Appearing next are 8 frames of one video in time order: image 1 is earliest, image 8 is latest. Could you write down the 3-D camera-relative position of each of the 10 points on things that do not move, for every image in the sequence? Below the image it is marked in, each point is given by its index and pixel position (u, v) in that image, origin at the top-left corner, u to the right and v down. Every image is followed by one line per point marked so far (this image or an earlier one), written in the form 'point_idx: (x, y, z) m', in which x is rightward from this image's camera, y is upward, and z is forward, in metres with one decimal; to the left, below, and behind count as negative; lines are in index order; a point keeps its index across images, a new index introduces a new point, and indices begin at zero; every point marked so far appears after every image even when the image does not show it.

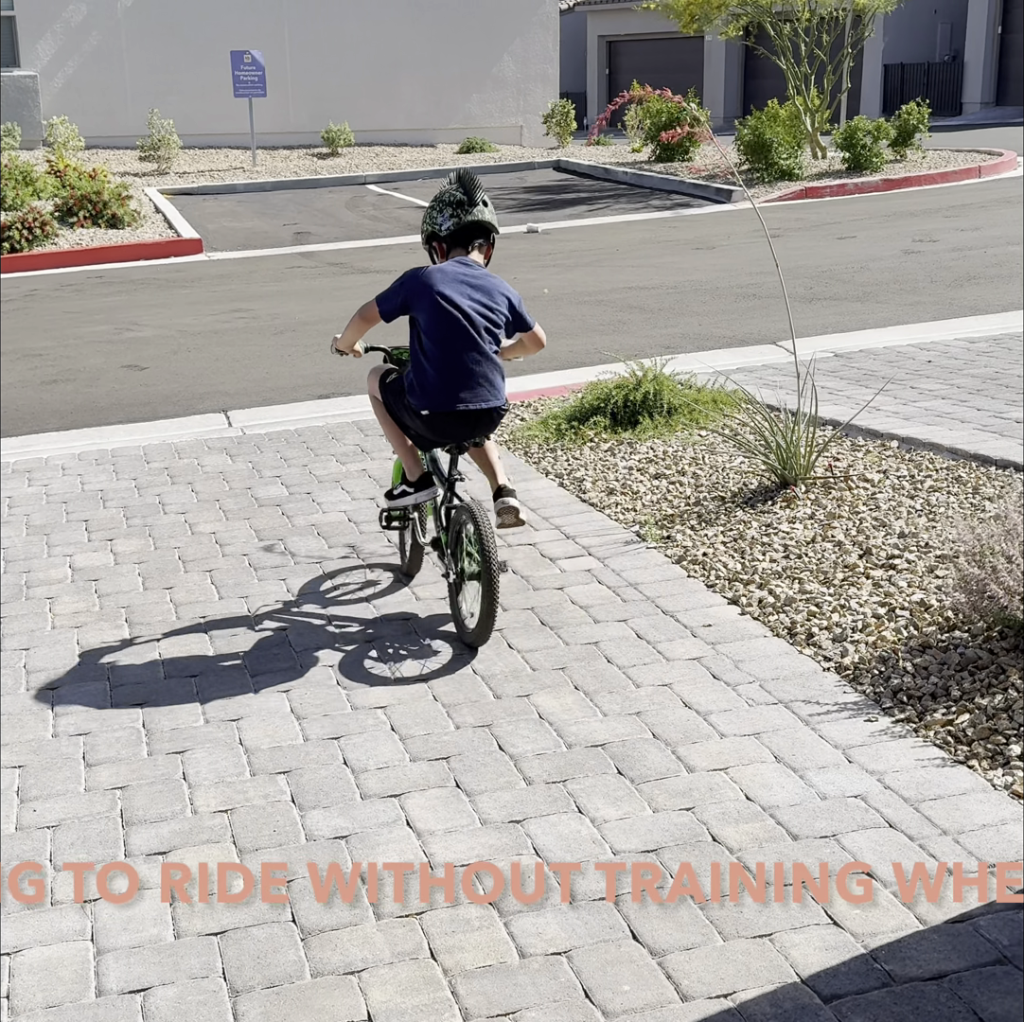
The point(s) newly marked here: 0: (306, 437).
0: (-1.3, +0.5, +8.0) m
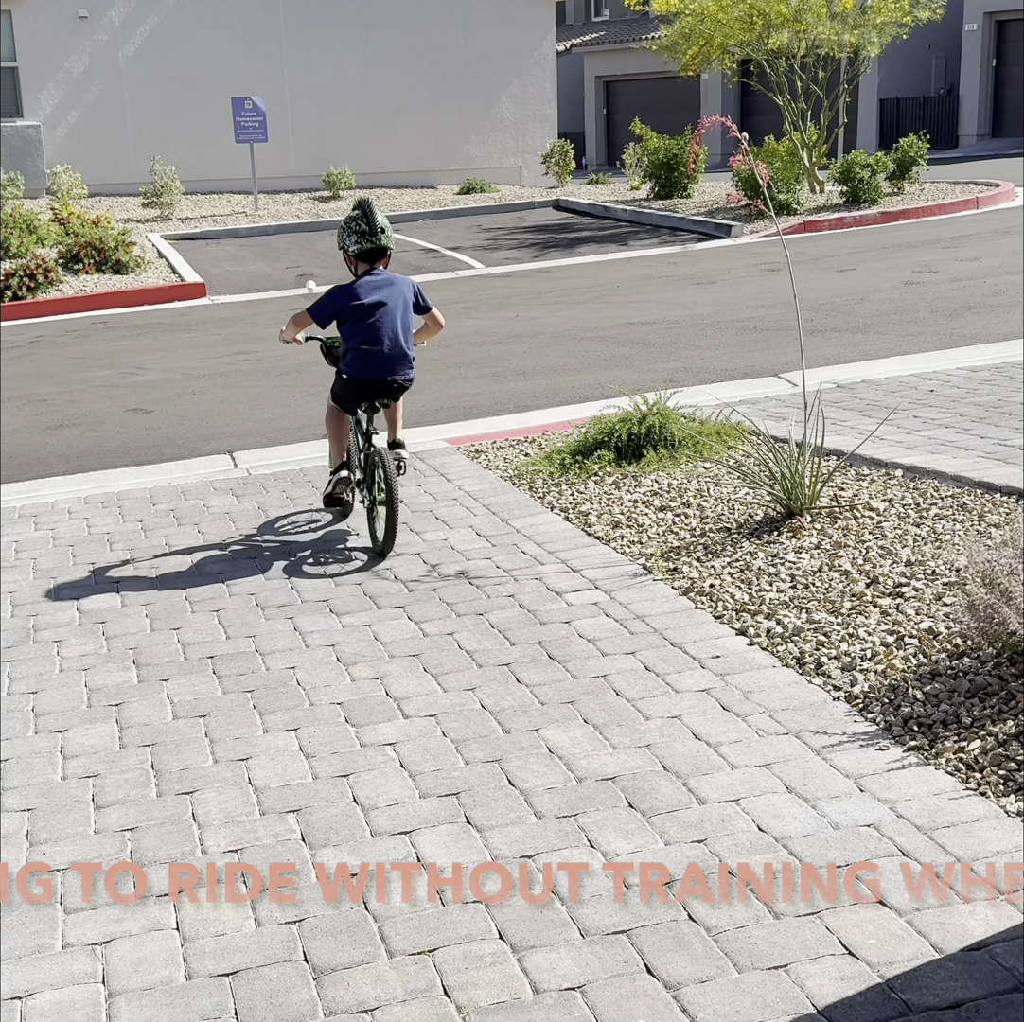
0: (-1.2, +0.2, +8.0) m
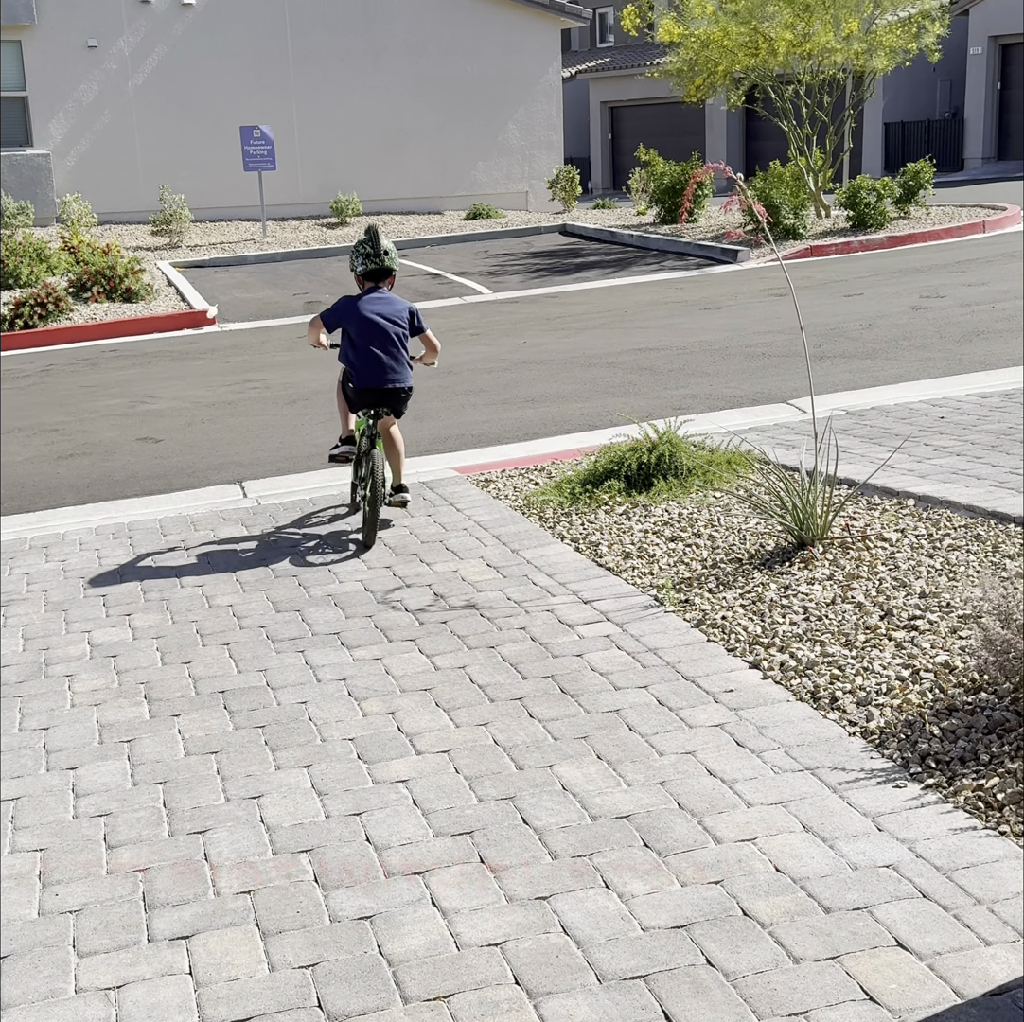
0: (-1.2, 0.0, +8.0) m
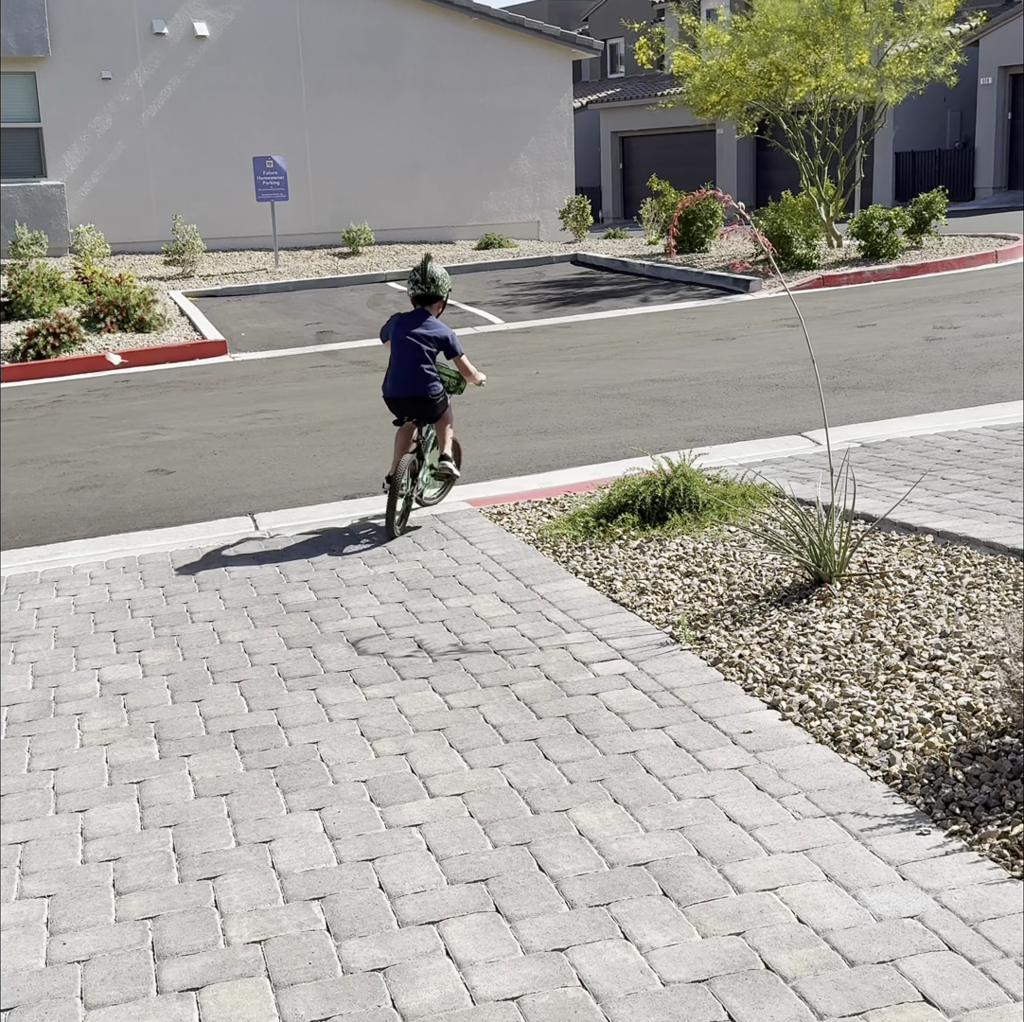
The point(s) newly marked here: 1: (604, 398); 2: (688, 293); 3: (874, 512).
0: (-1.1, -0.2, +8.0) m
1: (+0.8, +1.0, +12.0) m
2: (+2.6, +3.2, +19.3) m
3: (+1.9, 0.0, +6.9) m
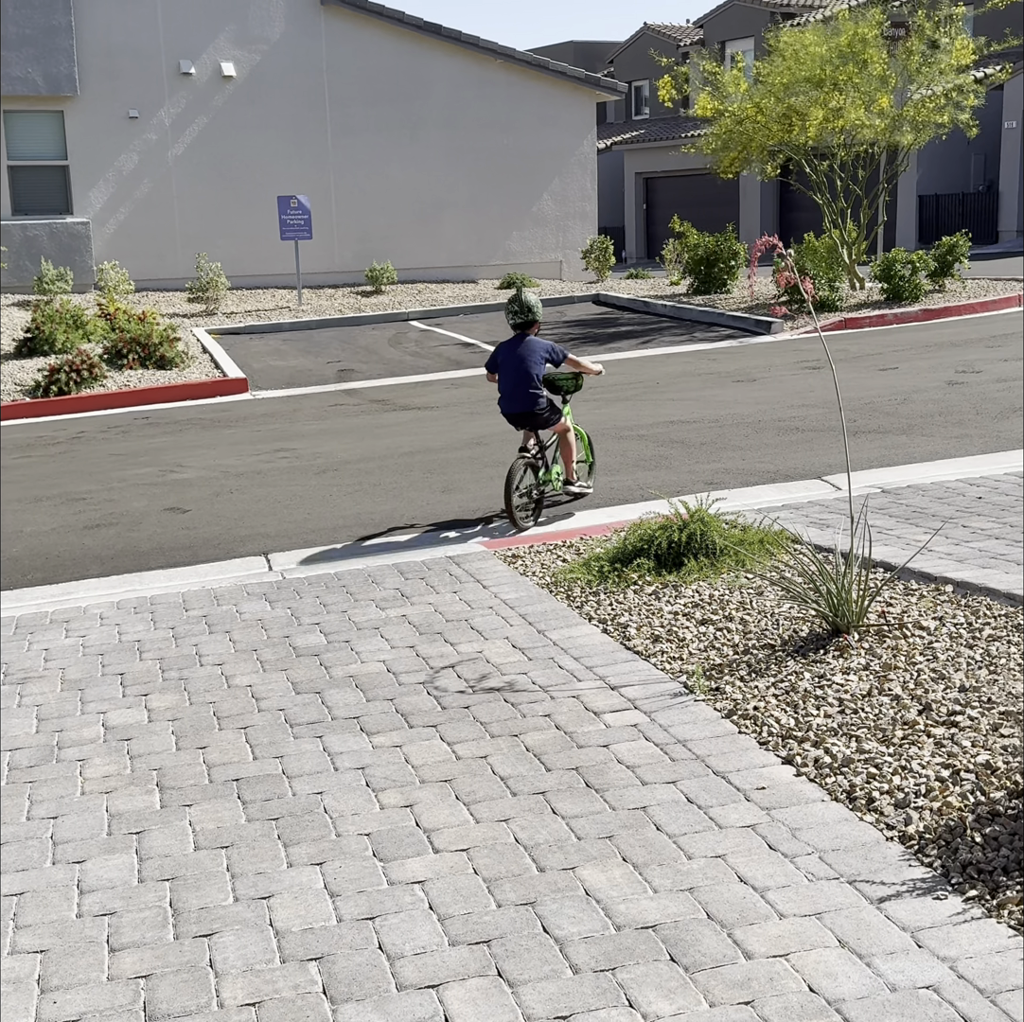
0: (-1.0, -0.4, +7.9) m
1: (+1.0, +0.6, +11.9) m
2: (+2.9, +2.6, +19.2) m
3: (+2.0, -0.3, +6.8) m
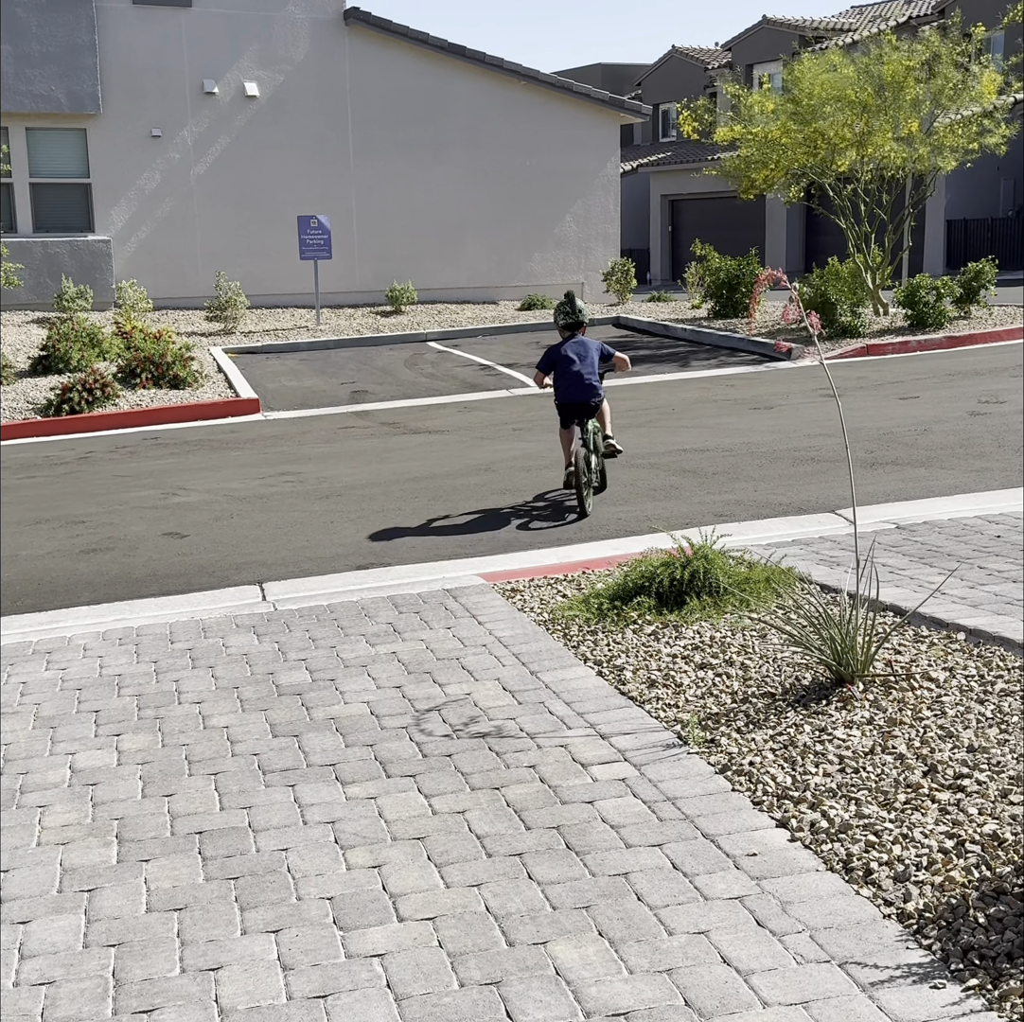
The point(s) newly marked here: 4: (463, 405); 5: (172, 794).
0: (-1.0, -0.6, +7.7) m
1: (+1.1, +0.4, +11.6) m
2: (+3.1, +2.2, +19.0) m
3: (+2.0, -0.5, +6.5) m
4: (-0.6, +1.4, +16.7) m
5: (-1.3, -1.1, +5.0) m
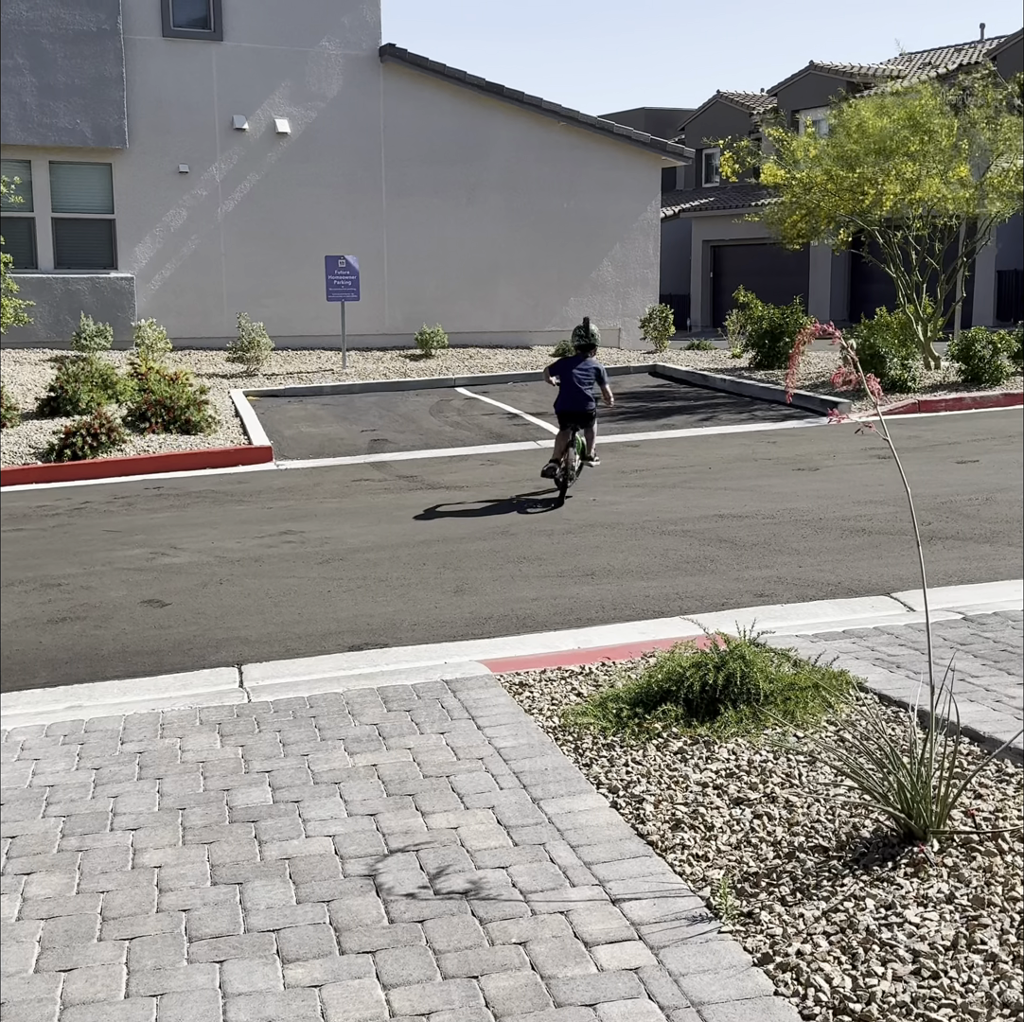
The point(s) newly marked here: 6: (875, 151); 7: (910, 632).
0: (-1.0, -1.0, +6.7) m
1: (+1.2, -0.2, +10.6) m
2: (+3.5, +1.3, +17.9) m
3: (+2.0, -0.9, +5.4) m
4: (-0.3, +0.6, +15.7) m
5: (-1.4, -1.4, +4.0) m
6: (+5.4, +5.3, +19.2) m
7: (+2.2, -0.7, +7.3) m
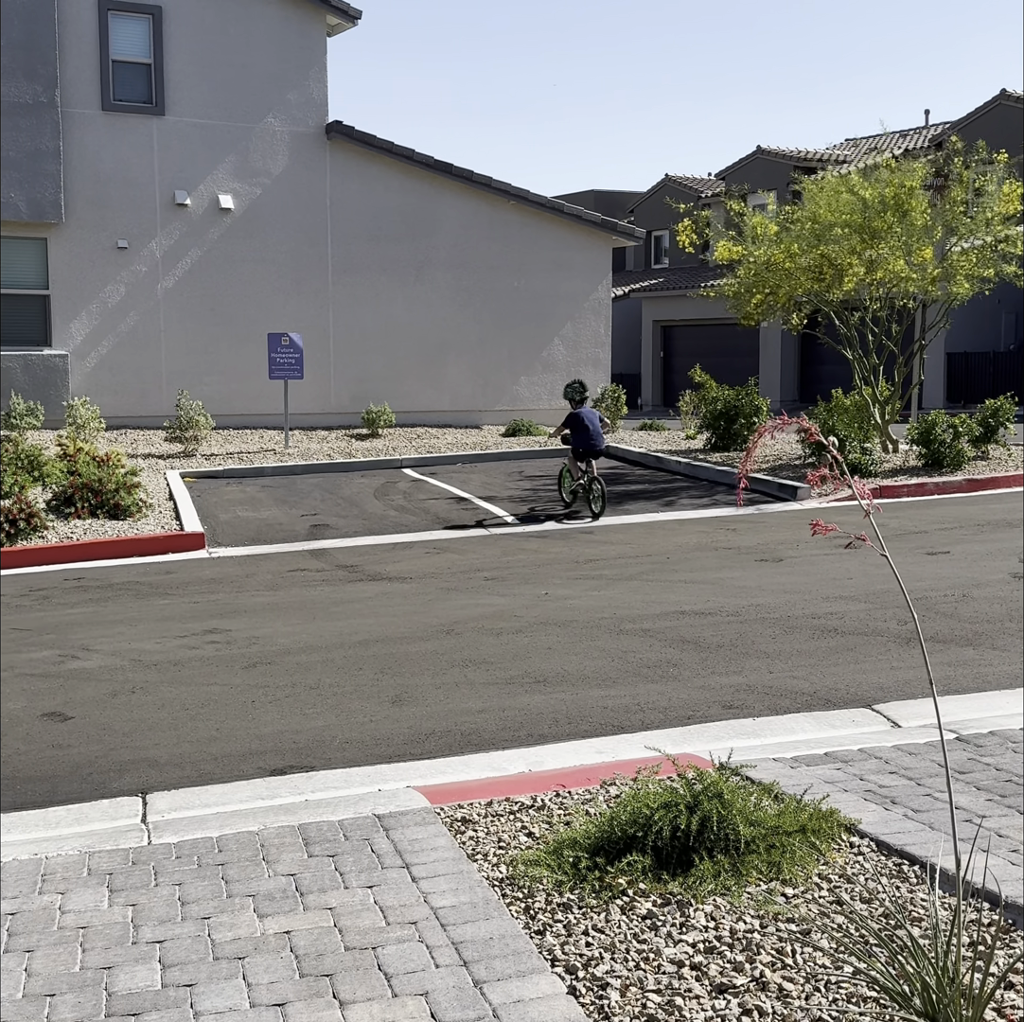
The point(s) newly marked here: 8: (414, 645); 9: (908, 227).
0: (-1.2, -1.5, +5.7) m
1: (+0.8, -0.9, +9.8) m
2: (+2.8, +0.2, +17.3) m
3: (+1.7, -1.3, +4.6) m
4: (-0.9, -0.4, +14.9) m
5: (-1.5, -1.7, +3.1) m
6: (+4.6, +4.1, +18.9) m
7: (+1.9, -1.2, +6.5) m
8: (-0.8, -1.0, +9.8) m
9: (+5.6, +4.1, +18.9) m
